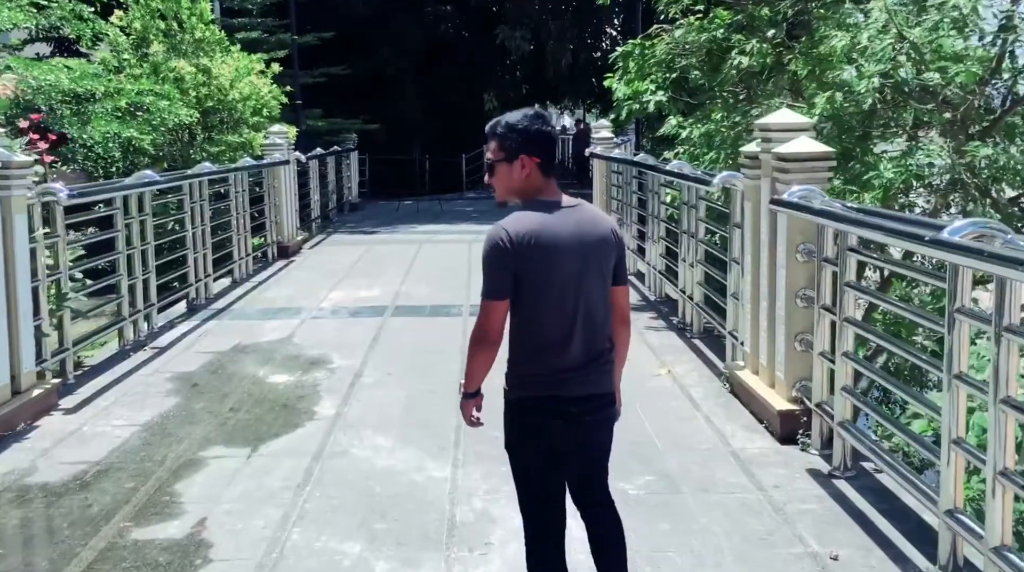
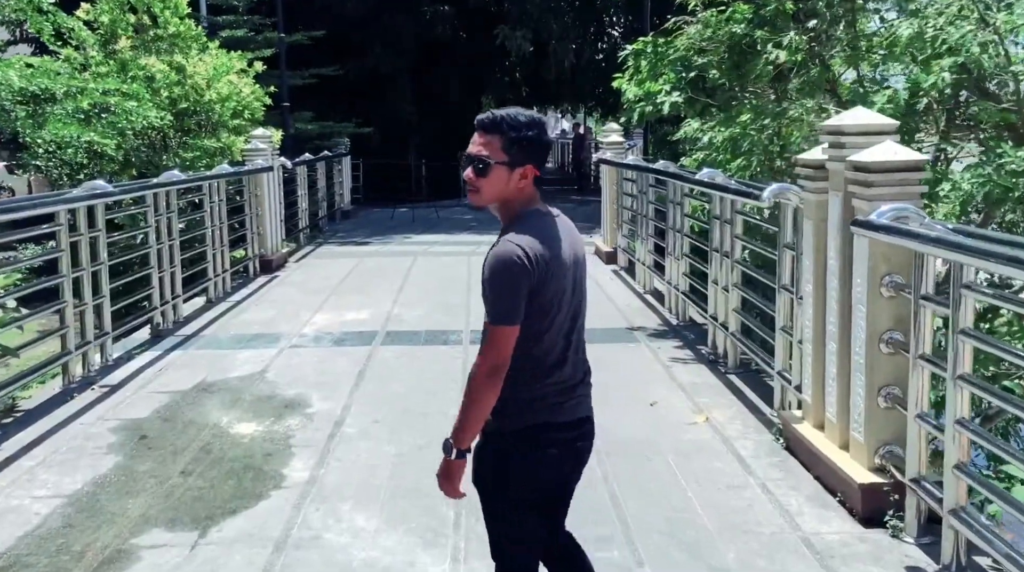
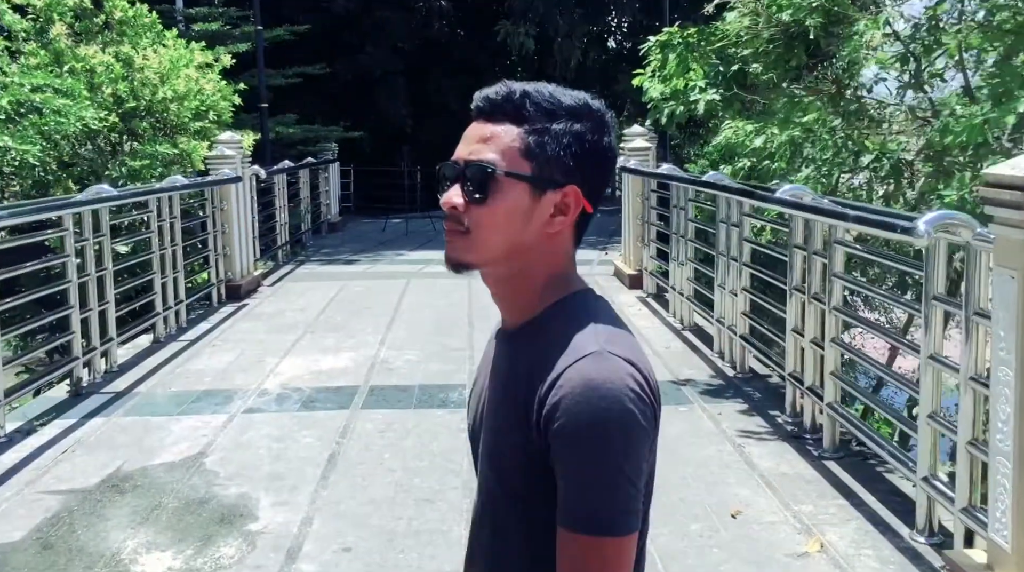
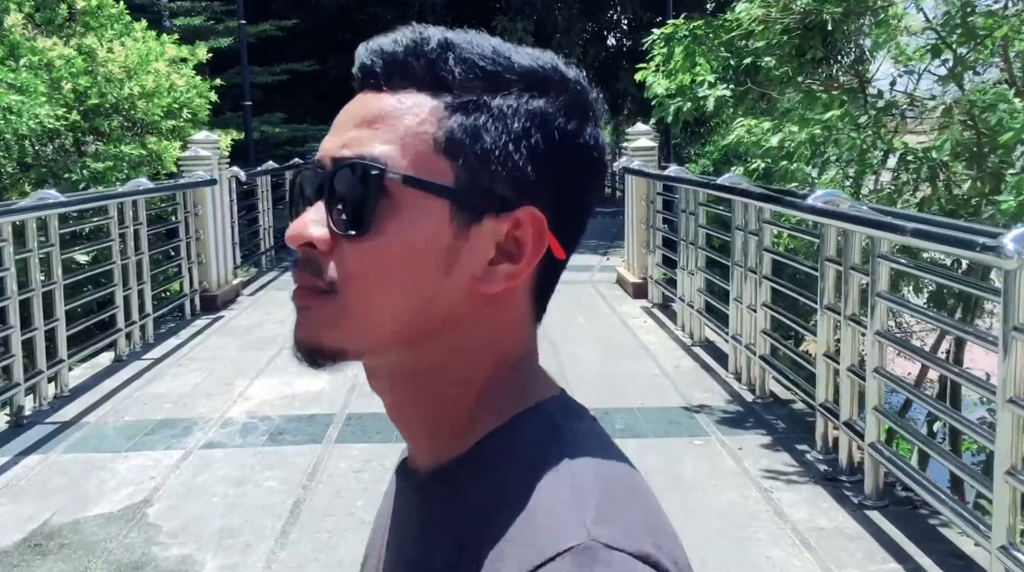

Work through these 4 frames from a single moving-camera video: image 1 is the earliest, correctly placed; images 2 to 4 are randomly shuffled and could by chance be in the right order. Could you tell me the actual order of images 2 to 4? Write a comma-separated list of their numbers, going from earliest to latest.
2, 3, 4
